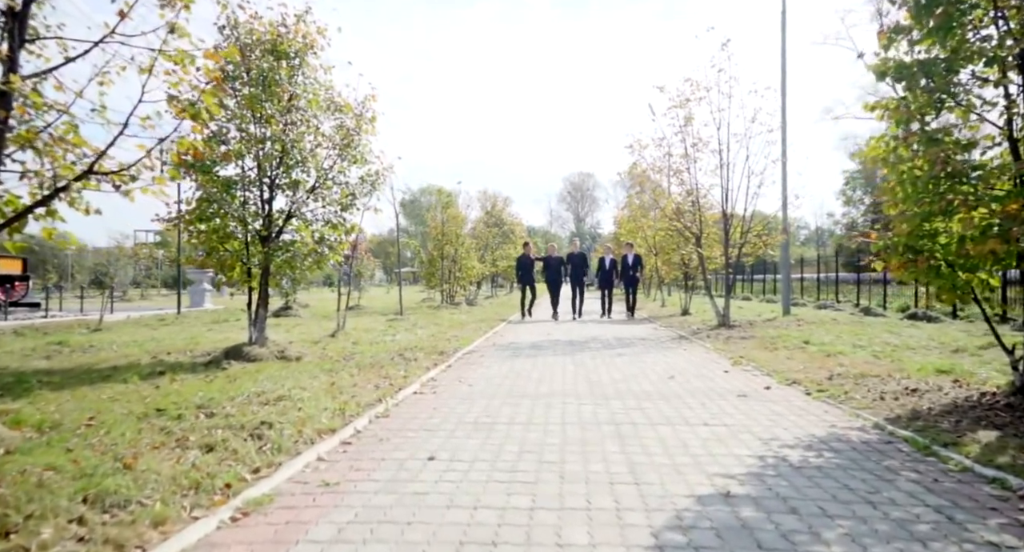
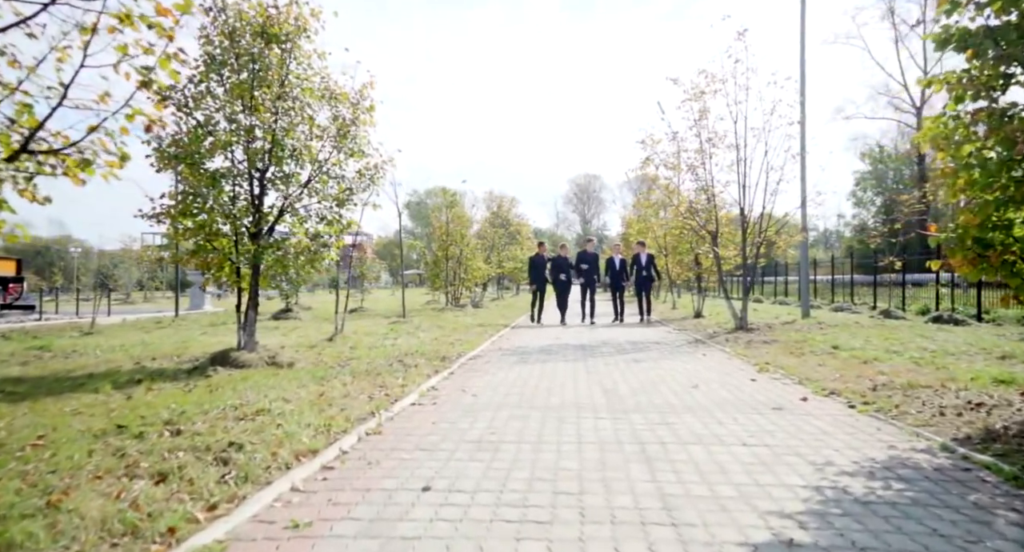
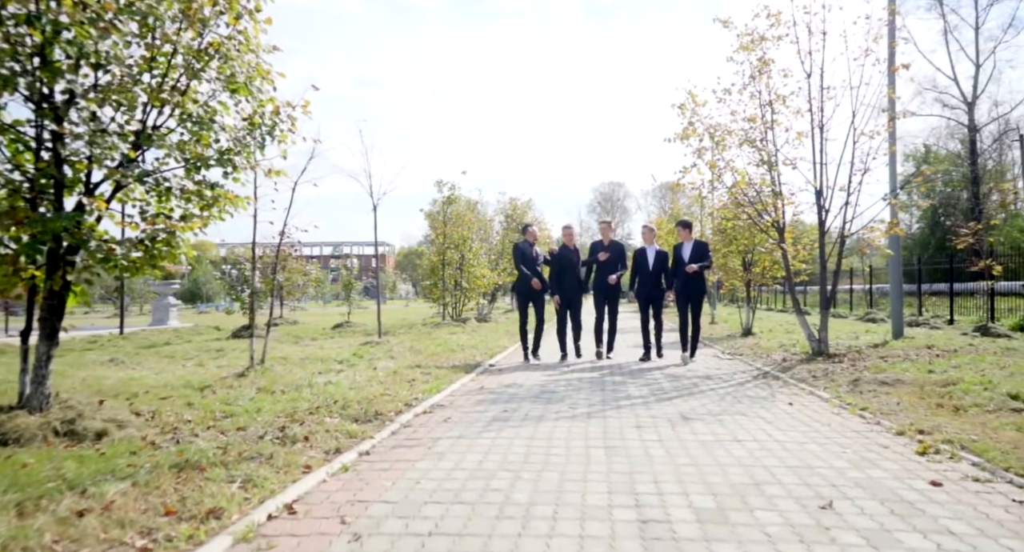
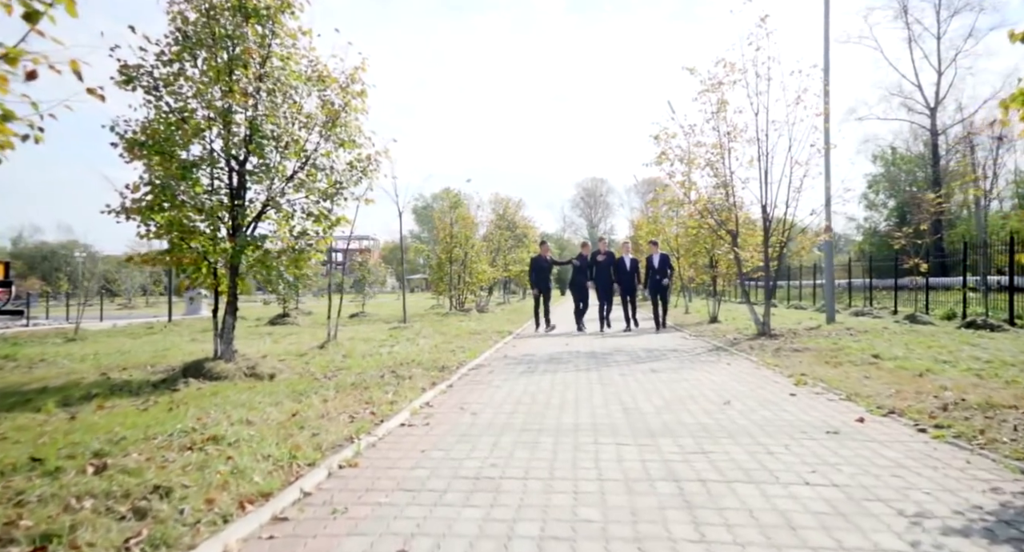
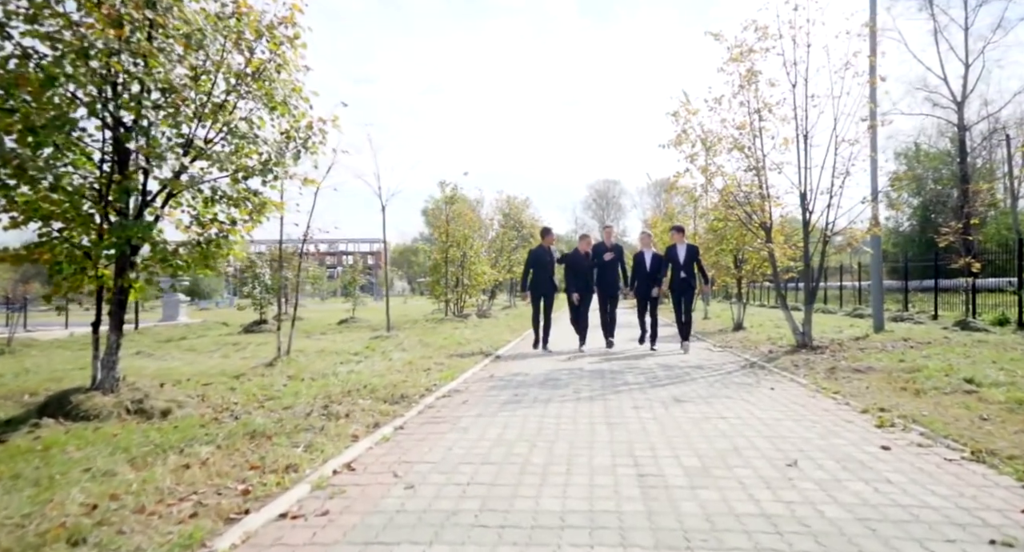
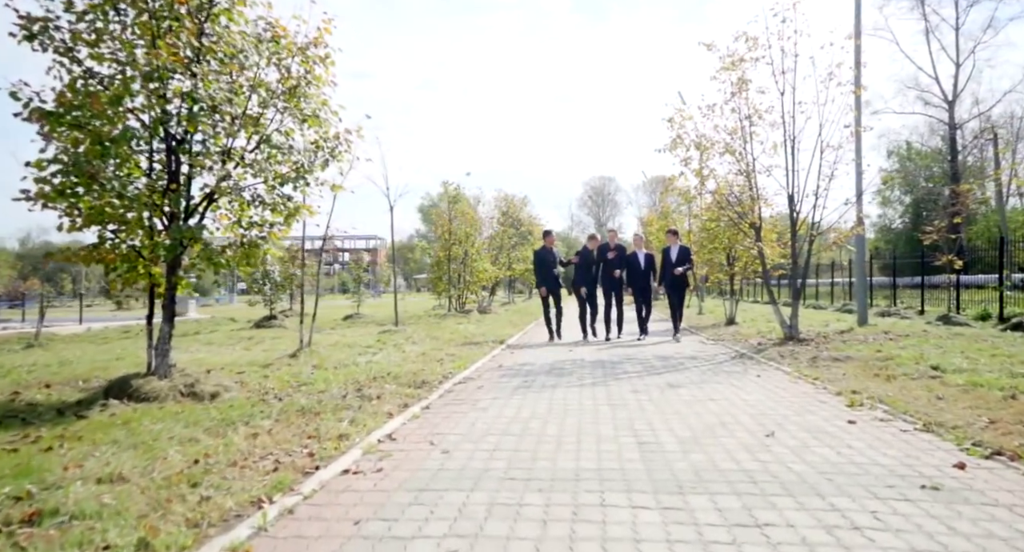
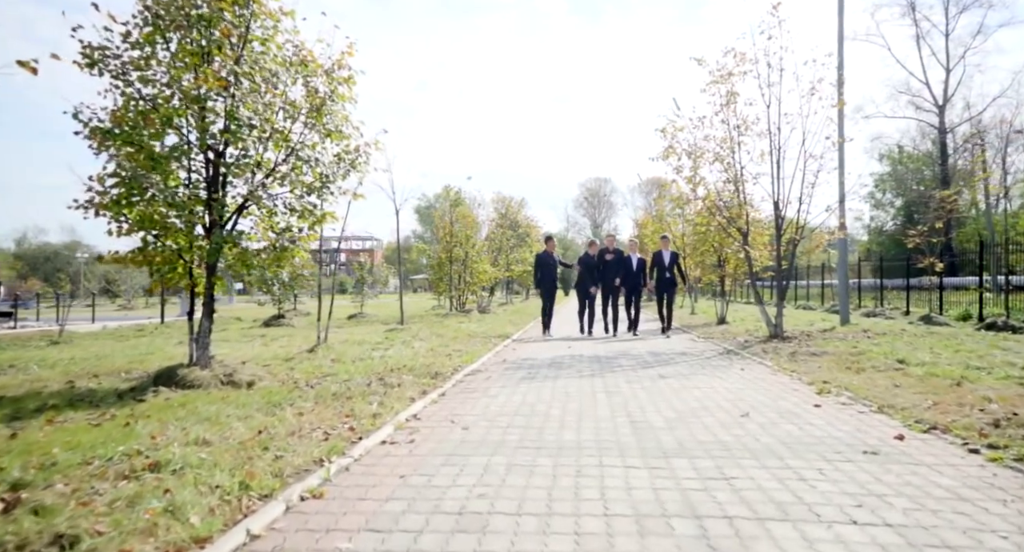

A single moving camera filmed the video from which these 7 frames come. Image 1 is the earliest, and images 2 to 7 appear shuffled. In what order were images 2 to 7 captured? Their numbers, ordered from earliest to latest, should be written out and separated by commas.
2, 4, 7, 6, 5, 3
